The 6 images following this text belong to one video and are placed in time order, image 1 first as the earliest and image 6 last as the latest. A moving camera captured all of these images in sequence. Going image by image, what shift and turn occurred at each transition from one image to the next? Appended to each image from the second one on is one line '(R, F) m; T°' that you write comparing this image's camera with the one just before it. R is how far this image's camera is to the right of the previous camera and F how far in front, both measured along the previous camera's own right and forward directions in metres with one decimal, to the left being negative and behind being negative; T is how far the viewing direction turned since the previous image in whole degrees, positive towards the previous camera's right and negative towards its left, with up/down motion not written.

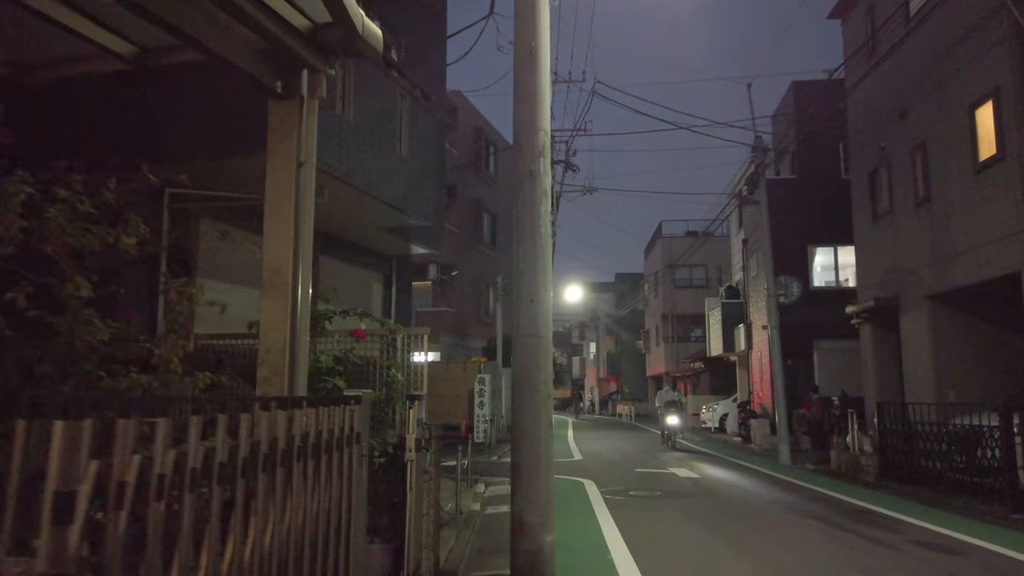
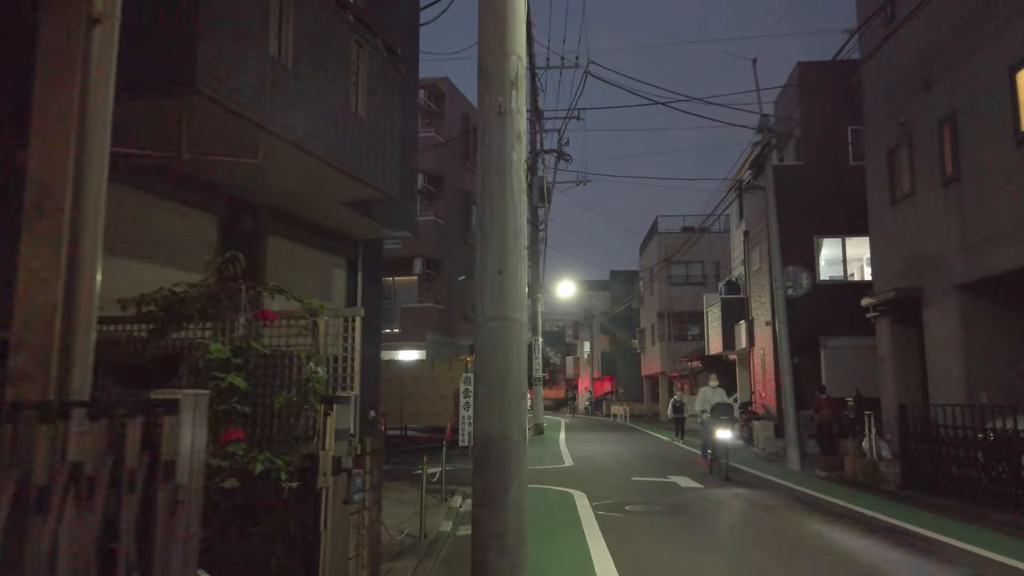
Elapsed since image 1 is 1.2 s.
(+0.2, +1.4) m; 0°
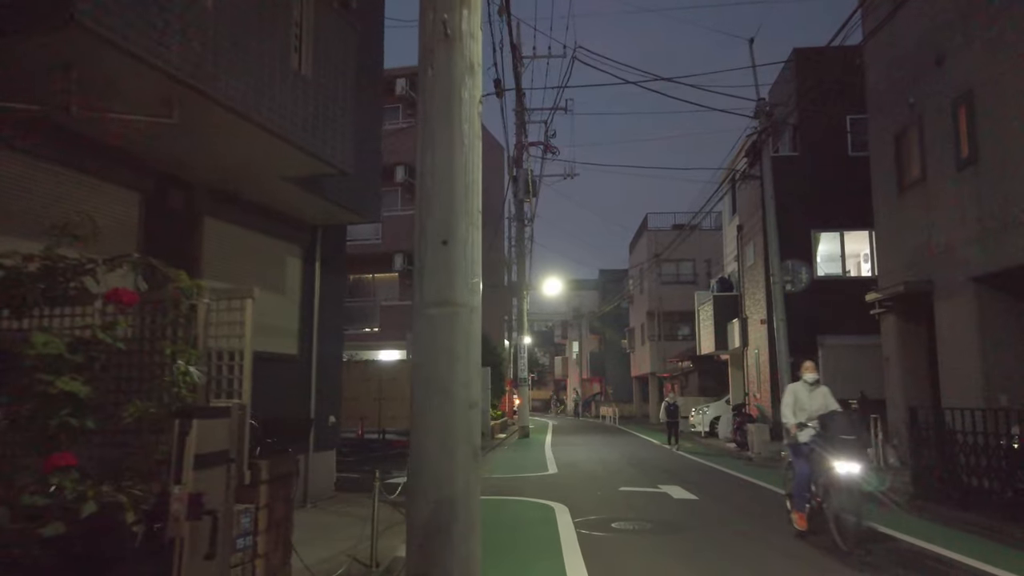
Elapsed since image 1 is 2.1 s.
(+0.2, +1.1) m; +1°
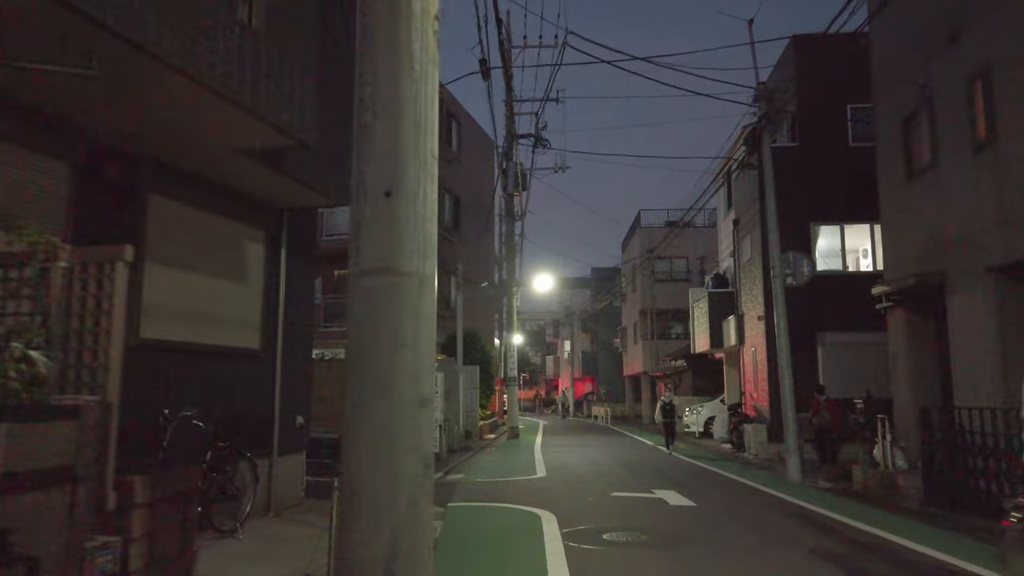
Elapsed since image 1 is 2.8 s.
(+0.1, +0.8) m; +1°
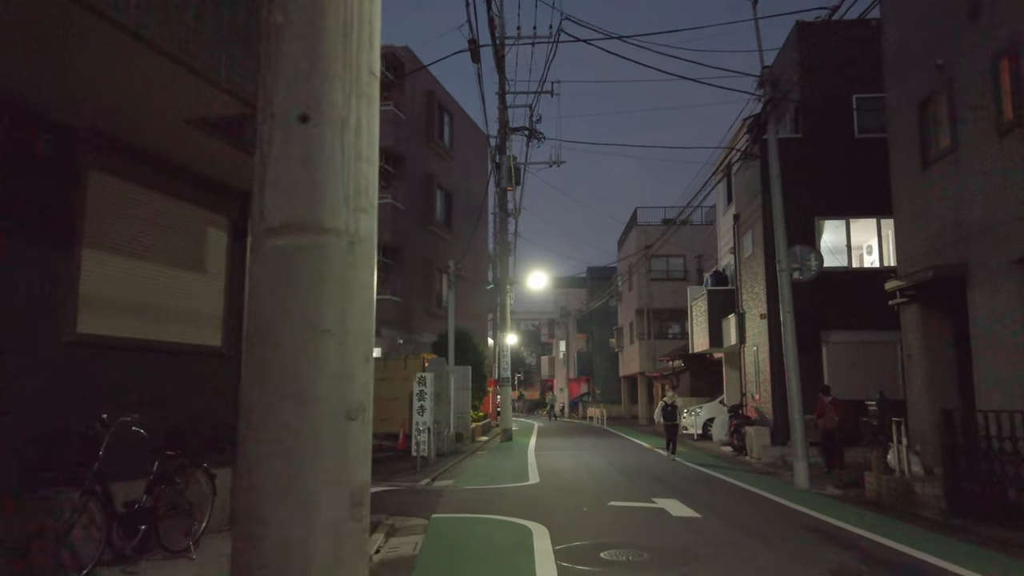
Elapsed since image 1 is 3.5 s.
(+0.1, +0.8) m; 0°
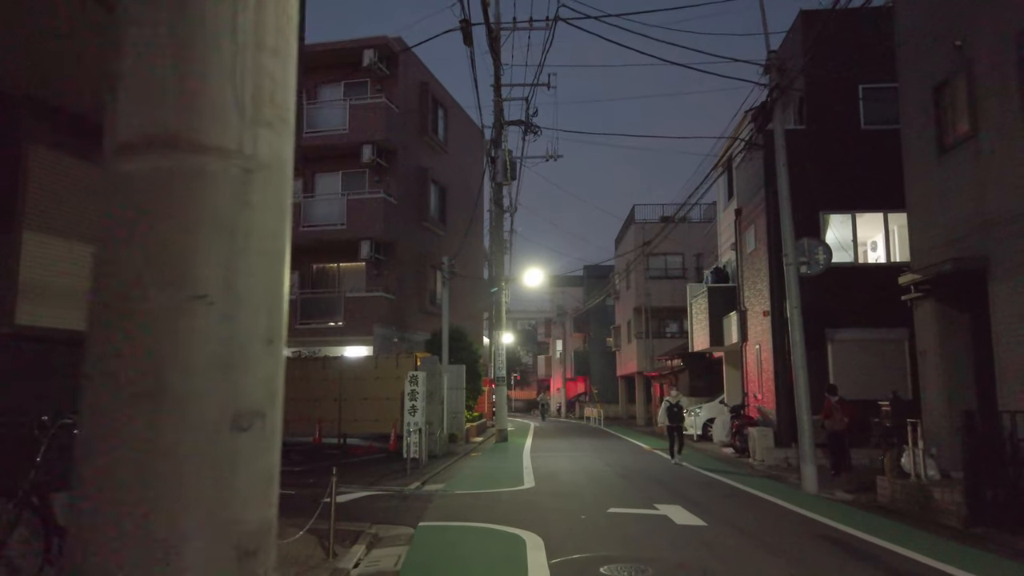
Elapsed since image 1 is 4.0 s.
(0.0, +0.6) m; 0°
